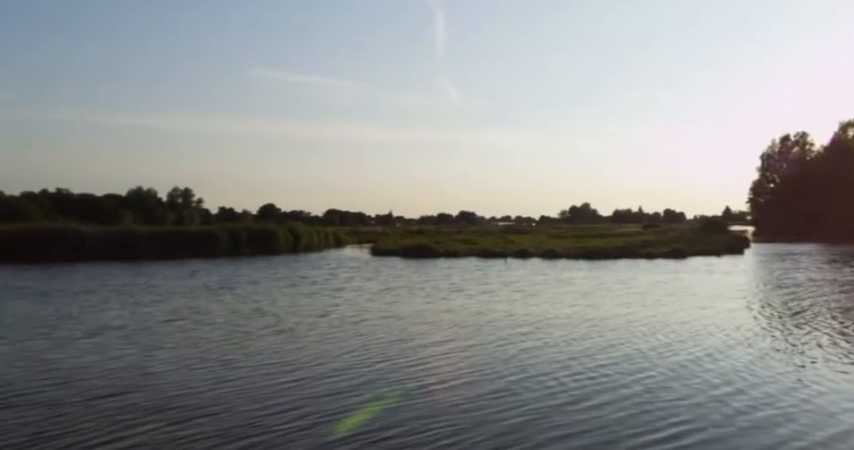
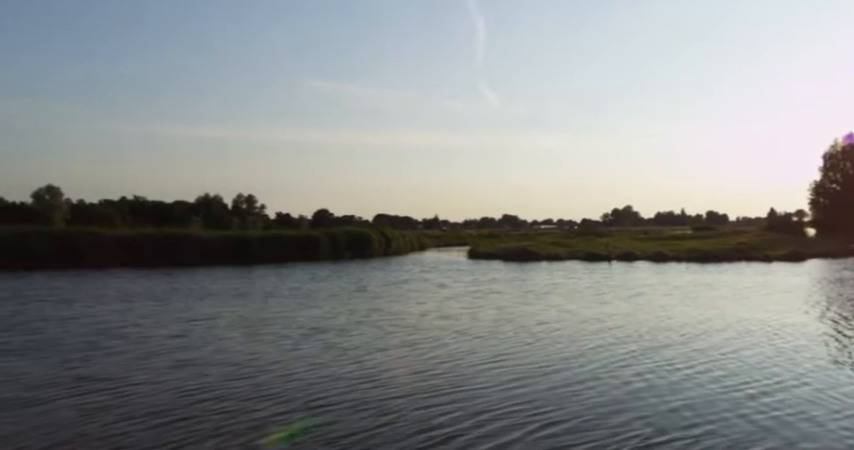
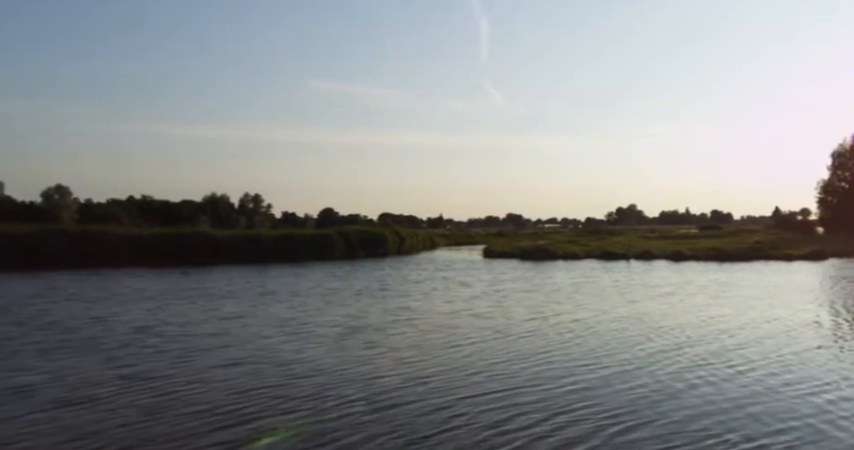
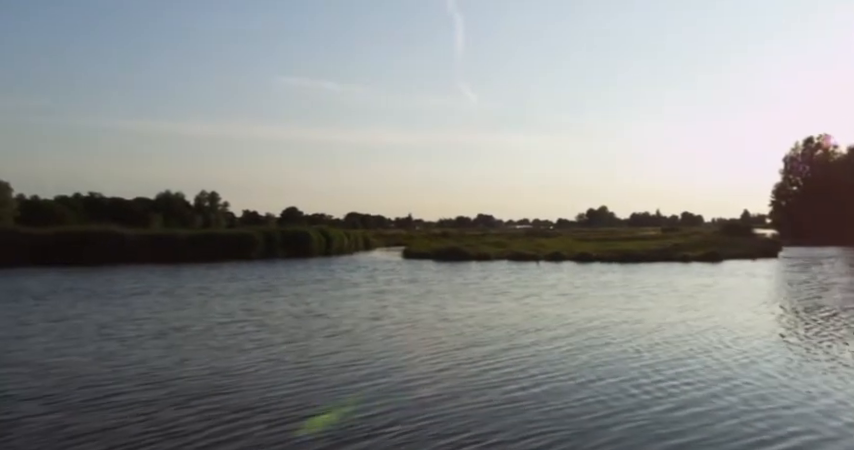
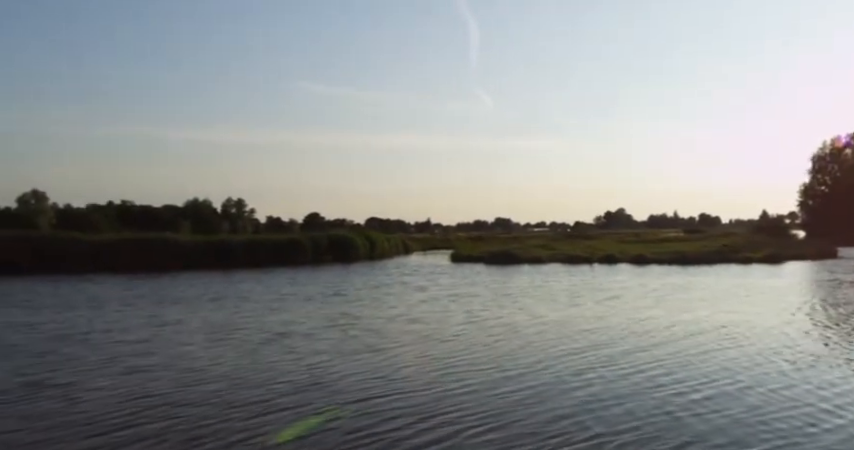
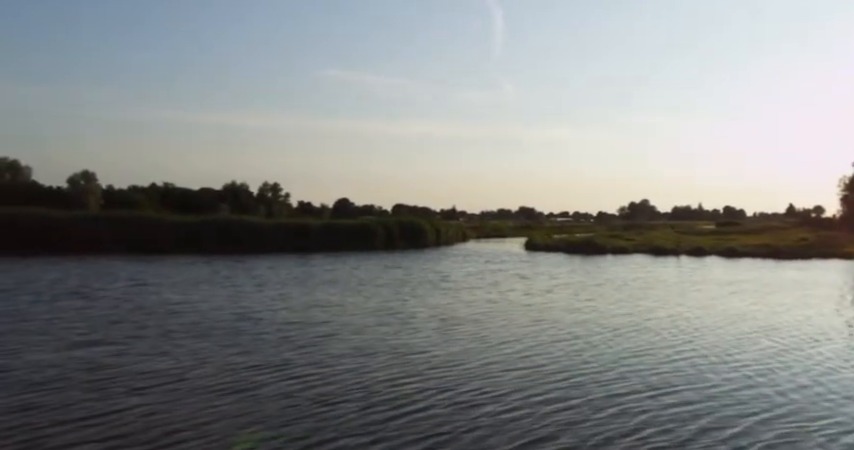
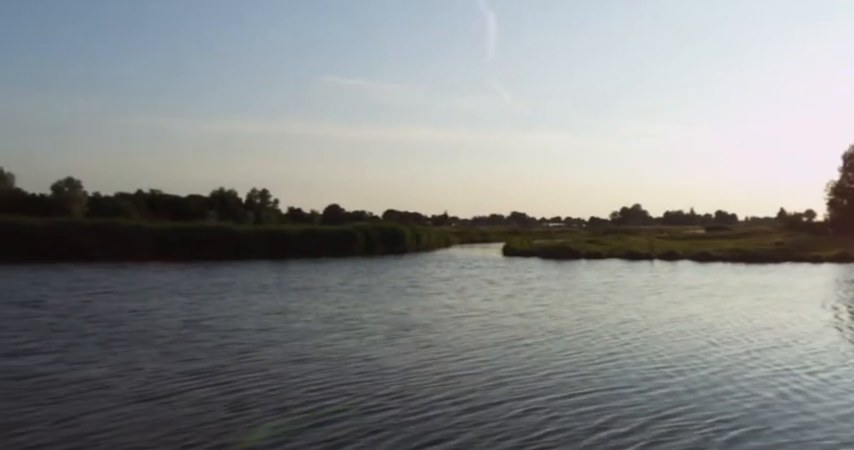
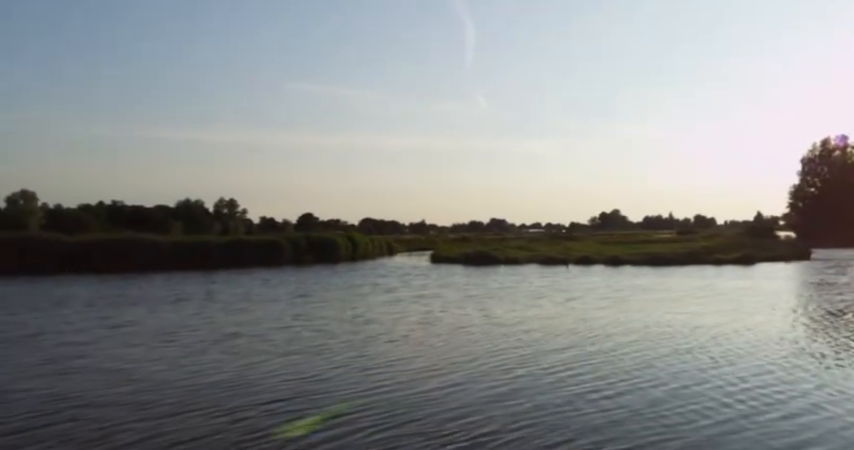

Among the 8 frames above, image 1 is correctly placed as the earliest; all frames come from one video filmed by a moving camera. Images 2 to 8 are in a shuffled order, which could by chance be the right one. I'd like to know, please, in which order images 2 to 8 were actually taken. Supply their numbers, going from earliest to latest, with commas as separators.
4, 8, 5, 2, 3, 7, 6
